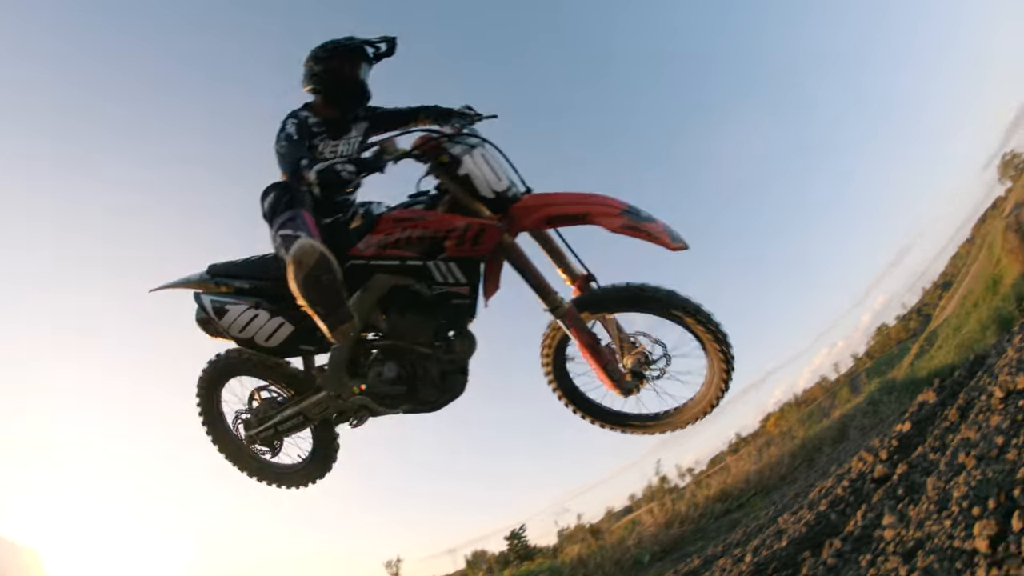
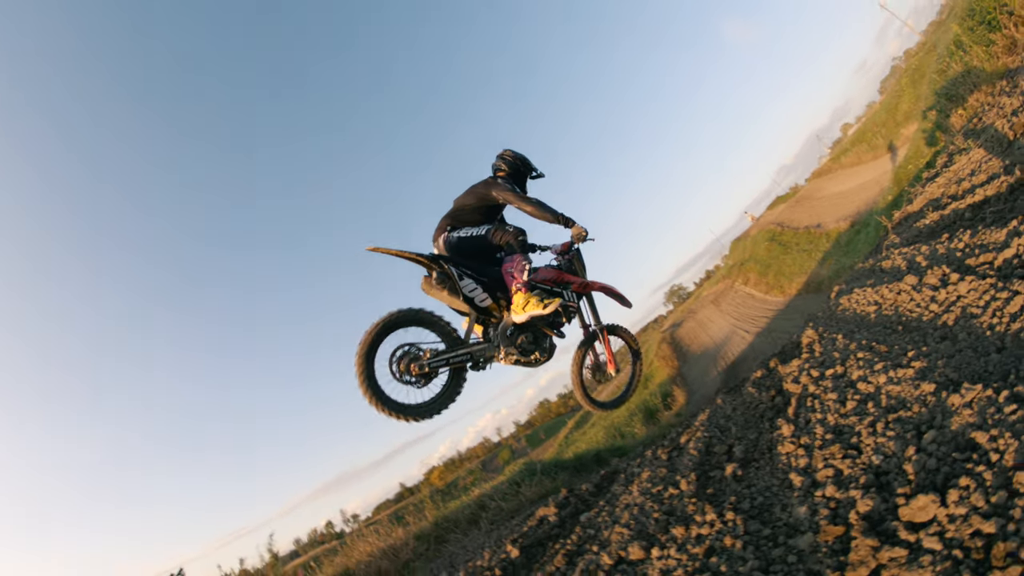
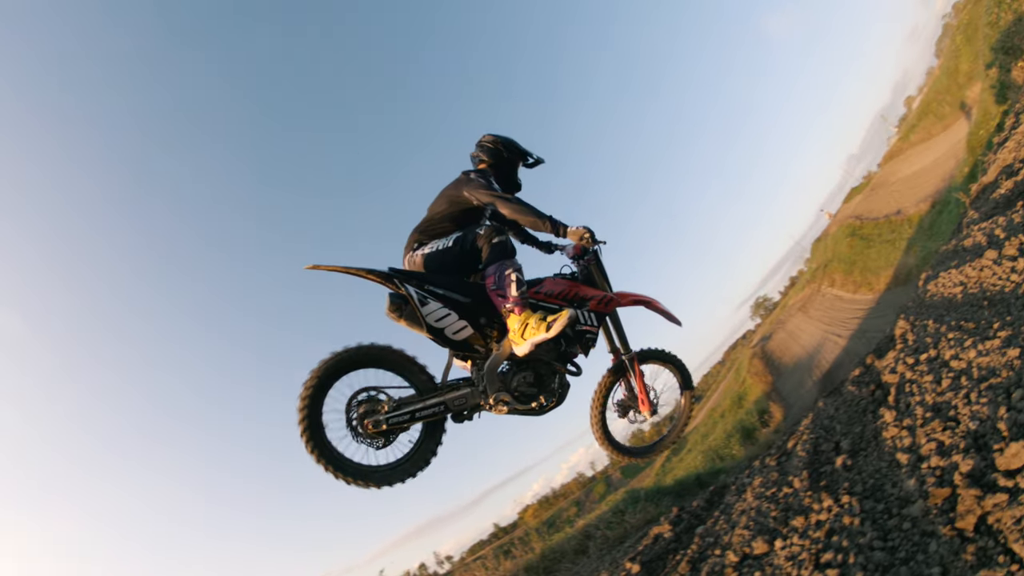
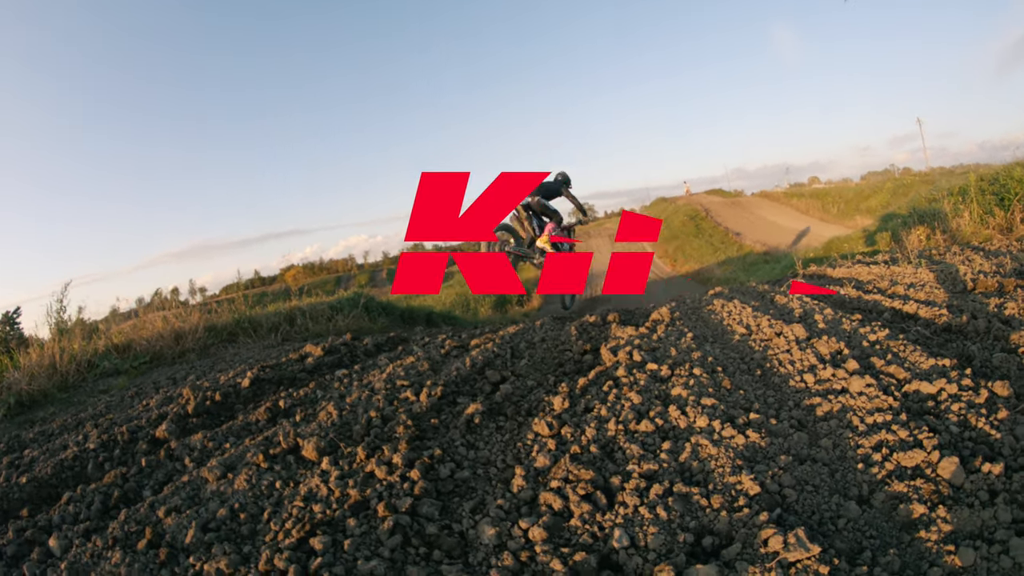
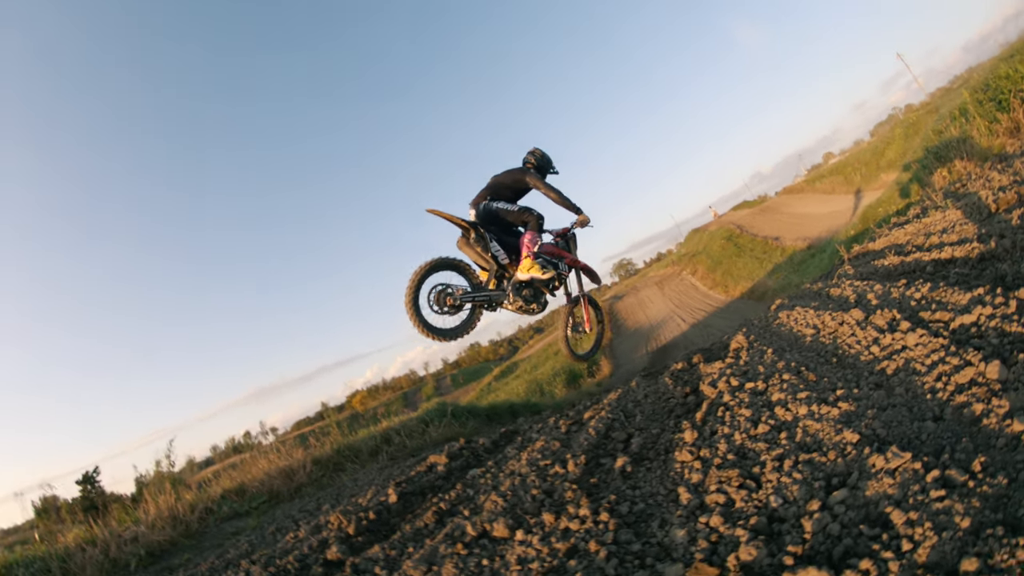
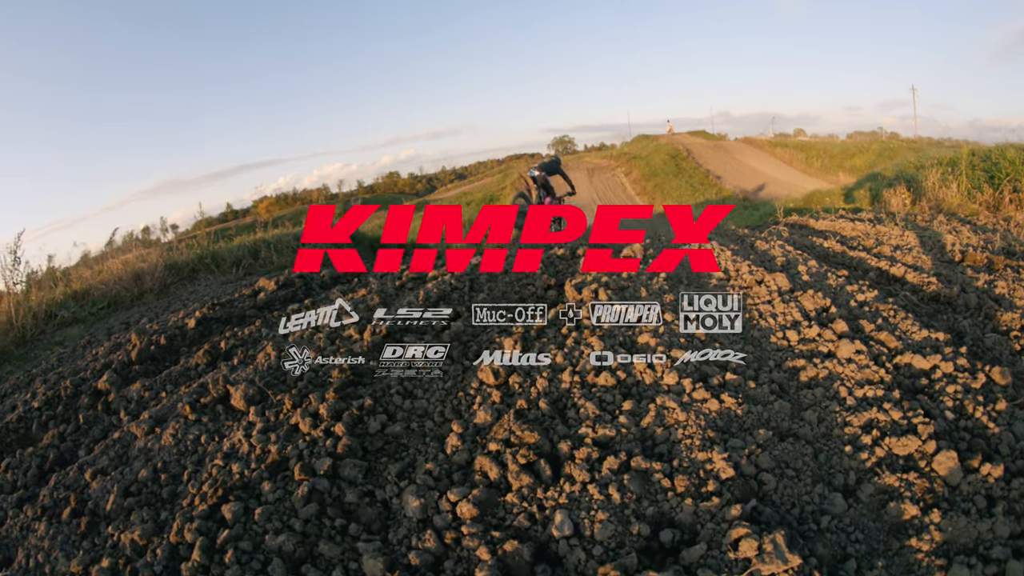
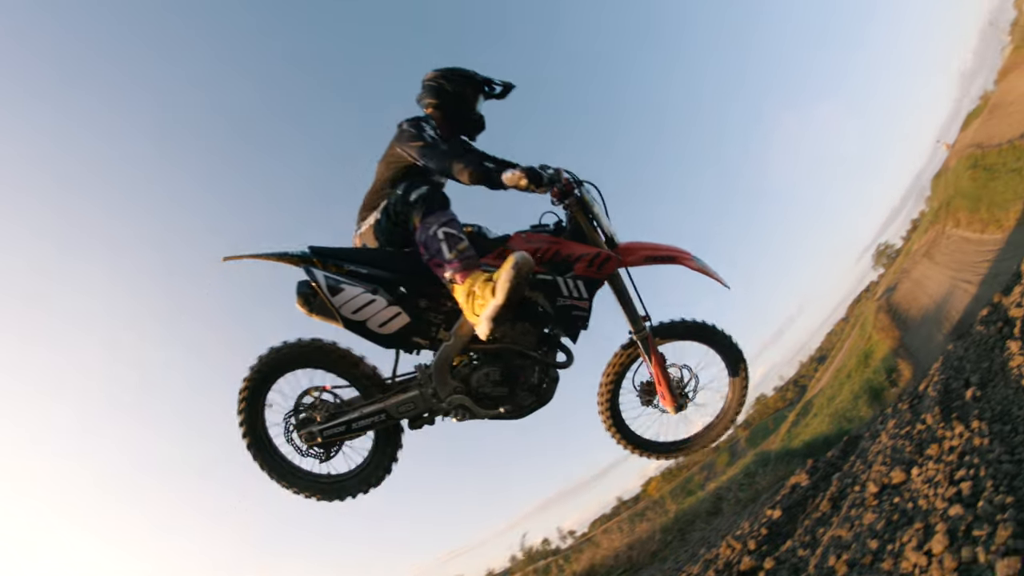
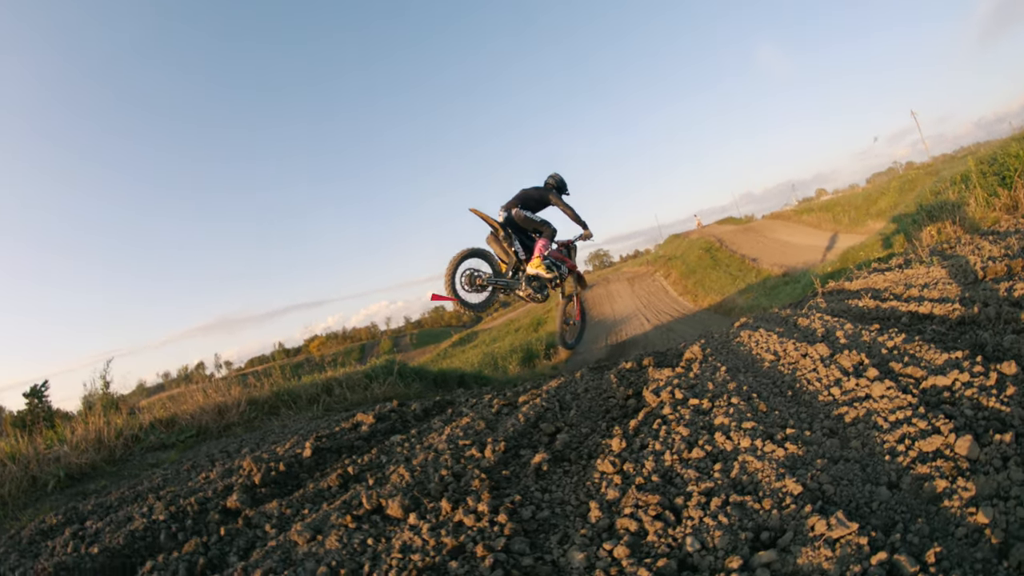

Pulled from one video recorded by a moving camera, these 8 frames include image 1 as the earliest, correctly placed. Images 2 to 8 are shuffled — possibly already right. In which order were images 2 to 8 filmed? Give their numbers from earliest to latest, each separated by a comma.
7, 3, 2, 5, 8, 4, 6
